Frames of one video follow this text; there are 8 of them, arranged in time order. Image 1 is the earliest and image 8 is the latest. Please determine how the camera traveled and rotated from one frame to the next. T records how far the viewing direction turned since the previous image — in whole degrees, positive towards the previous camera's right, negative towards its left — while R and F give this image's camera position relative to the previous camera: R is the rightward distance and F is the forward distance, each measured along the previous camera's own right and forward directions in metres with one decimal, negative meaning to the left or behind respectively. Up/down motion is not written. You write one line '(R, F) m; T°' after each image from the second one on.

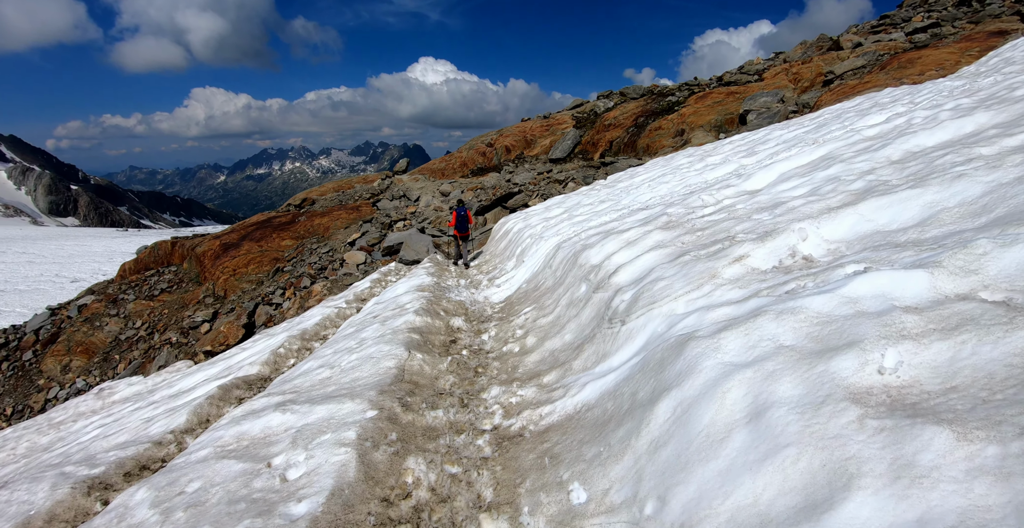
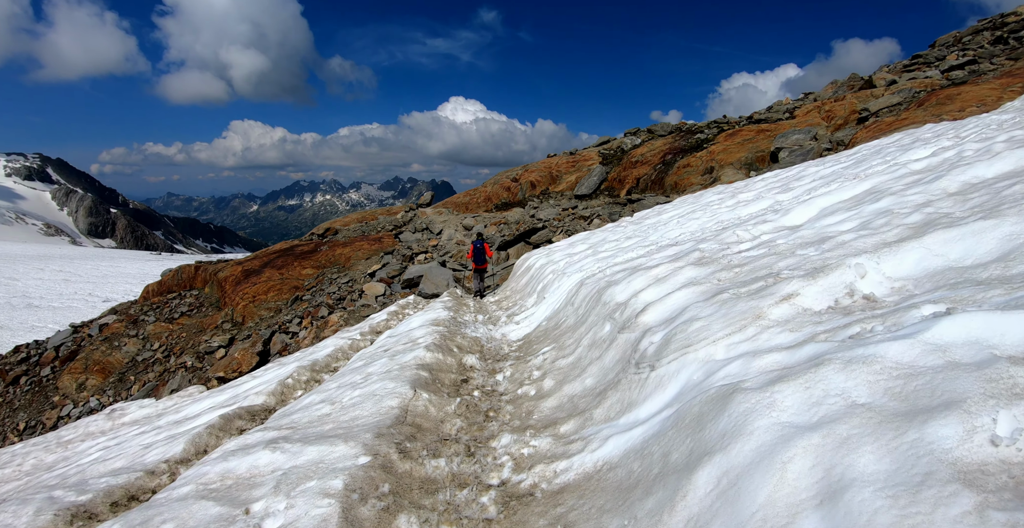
(+0.1, +0.6) m; -2°
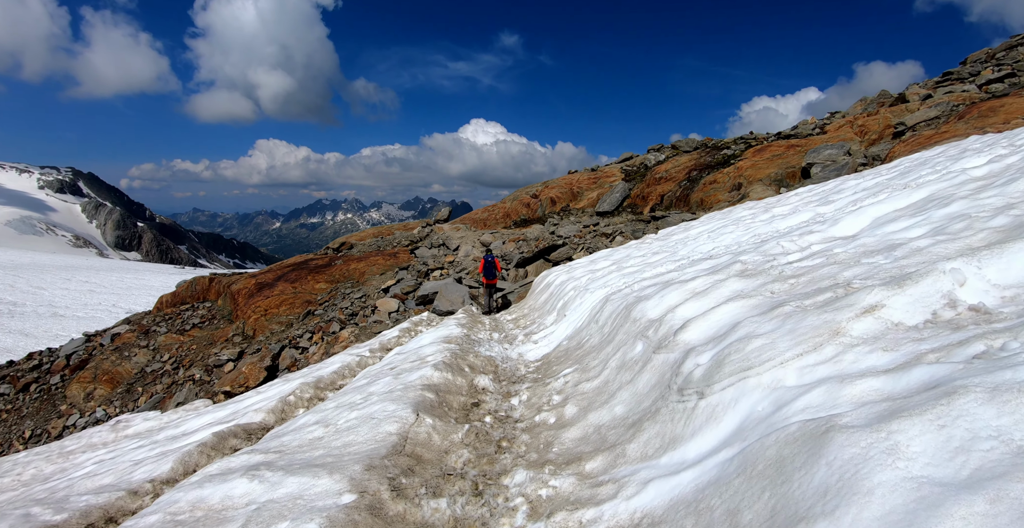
(0.0, +0.9) m; -2°
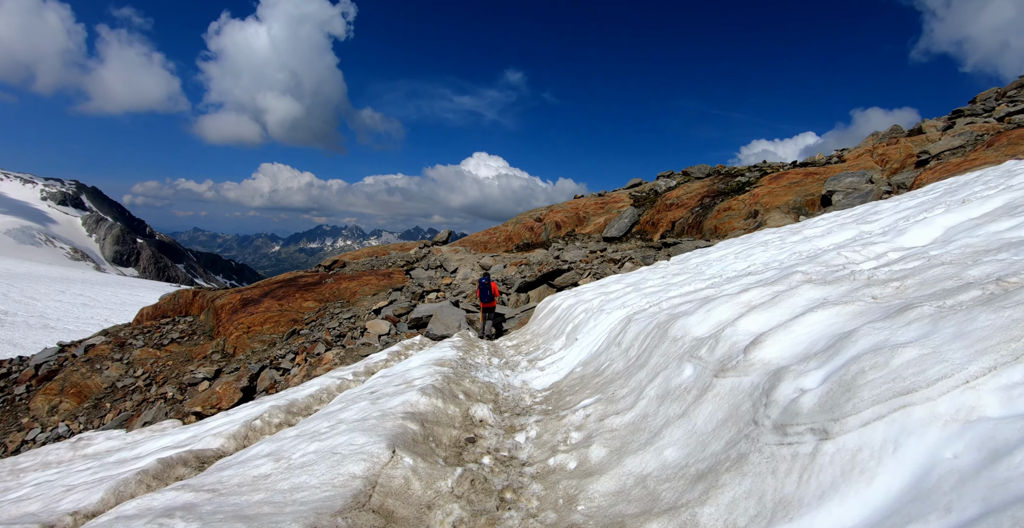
(-0.1, +1.5) m; 0°
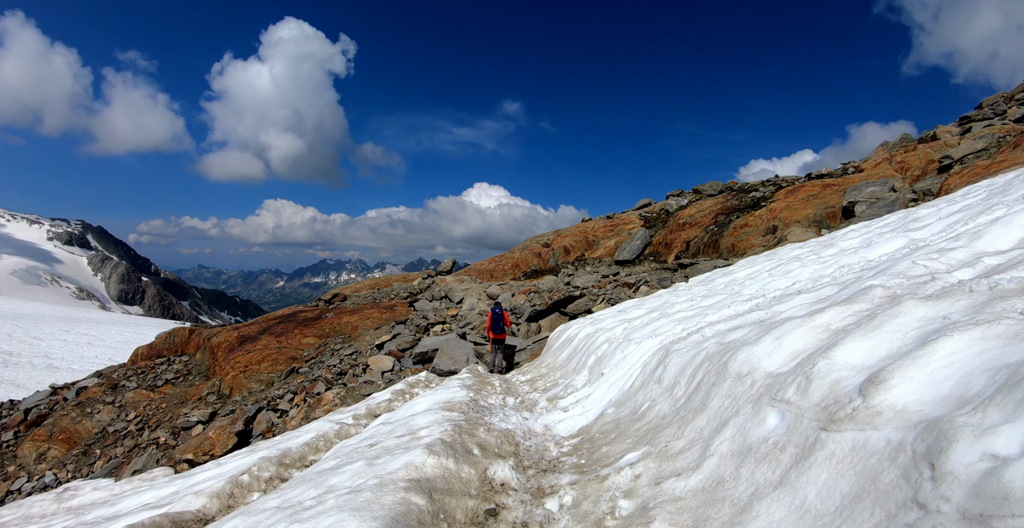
(-0.2, +1.2) m; 0°
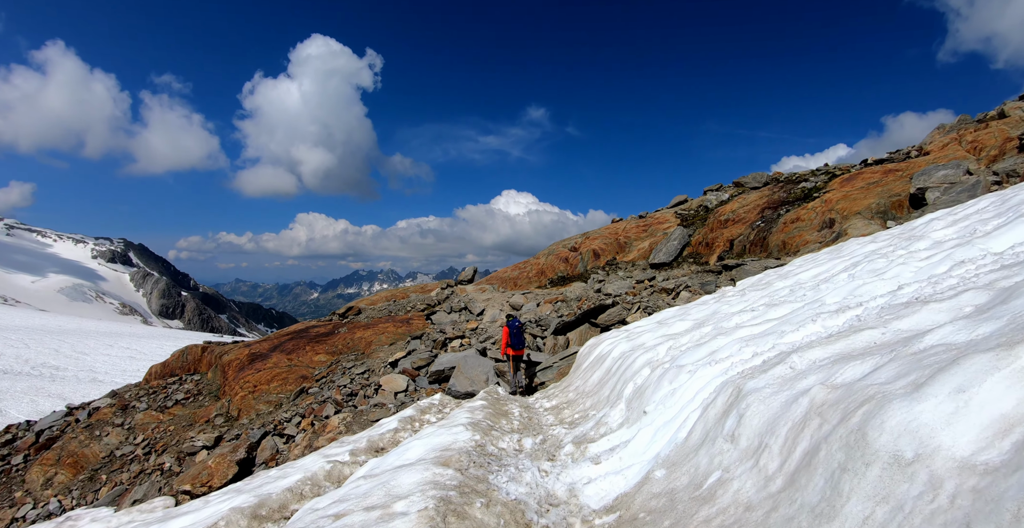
(+0.3, +2.1) m; -3°
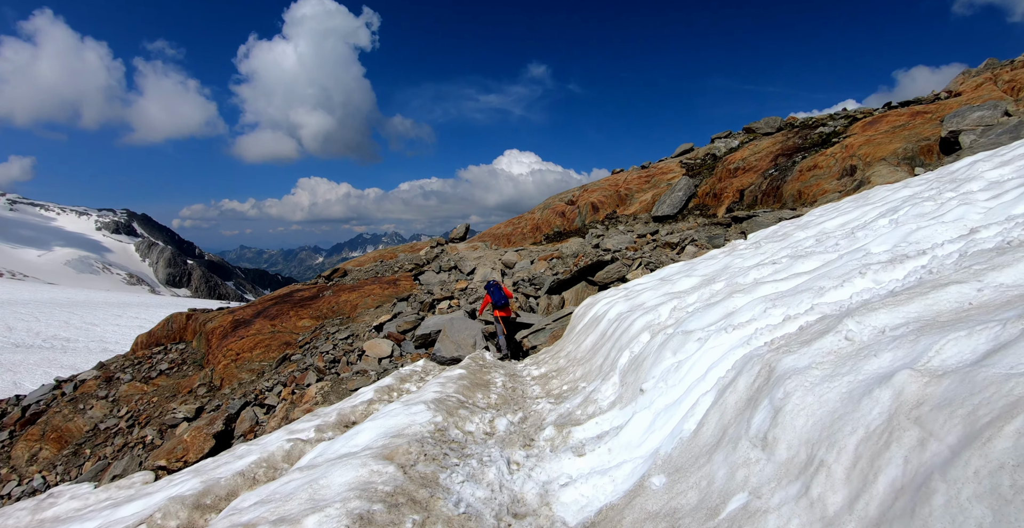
(+0.5, +1.5) m; 0°
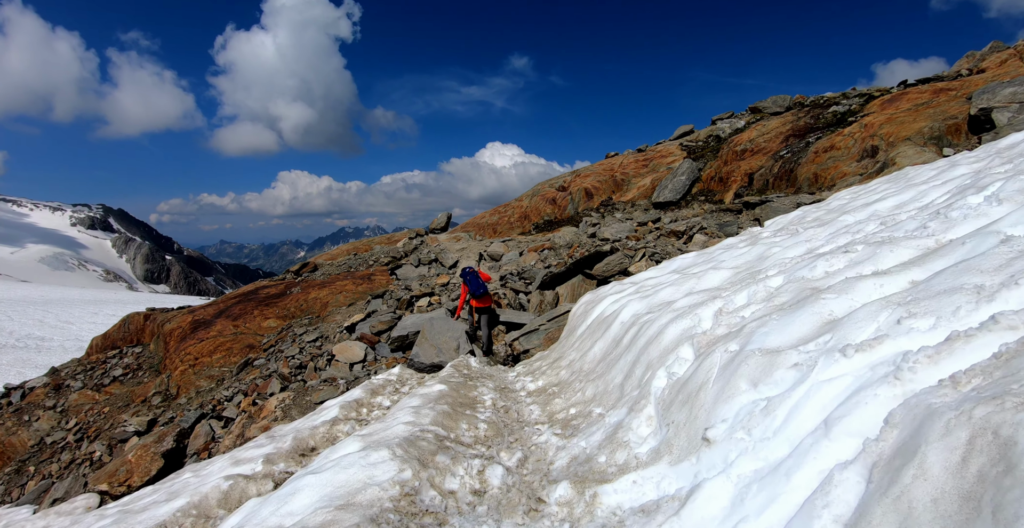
(-0.1, +1.9) m; +2°
